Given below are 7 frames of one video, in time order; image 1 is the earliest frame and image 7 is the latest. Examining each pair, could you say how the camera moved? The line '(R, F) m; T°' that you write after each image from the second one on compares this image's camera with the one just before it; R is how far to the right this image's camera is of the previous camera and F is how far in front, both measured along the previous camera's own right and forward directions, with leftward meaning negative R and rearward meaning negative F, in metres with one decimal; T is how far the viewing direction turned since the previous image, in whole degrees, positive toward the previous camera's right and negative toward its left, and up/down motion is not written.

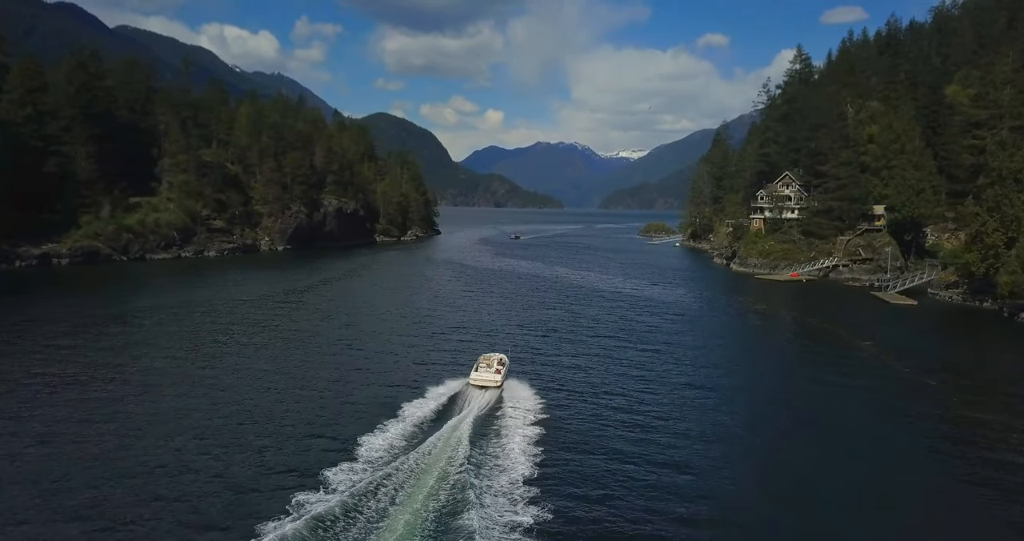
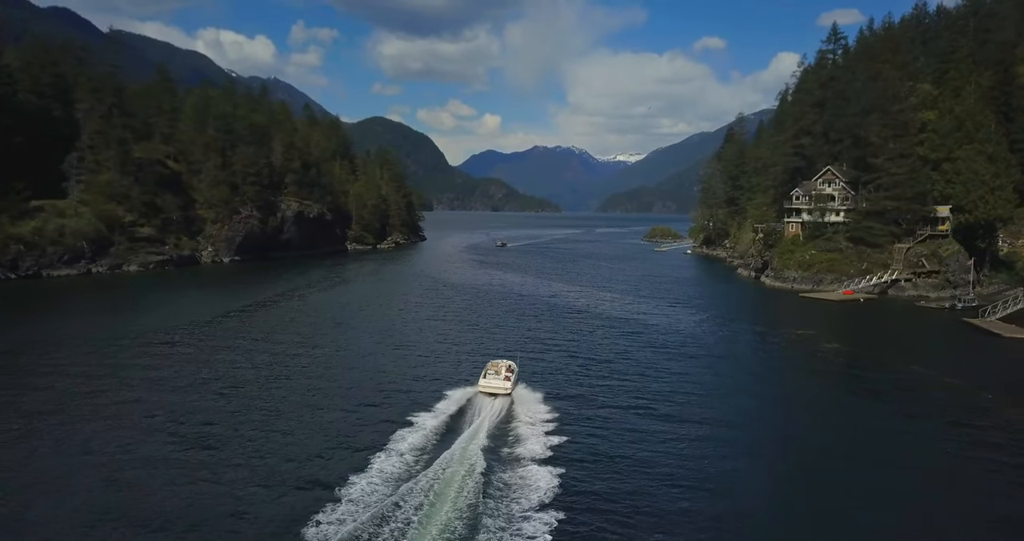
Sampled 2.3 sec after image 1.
(+1.4, +15.1) m; 0°
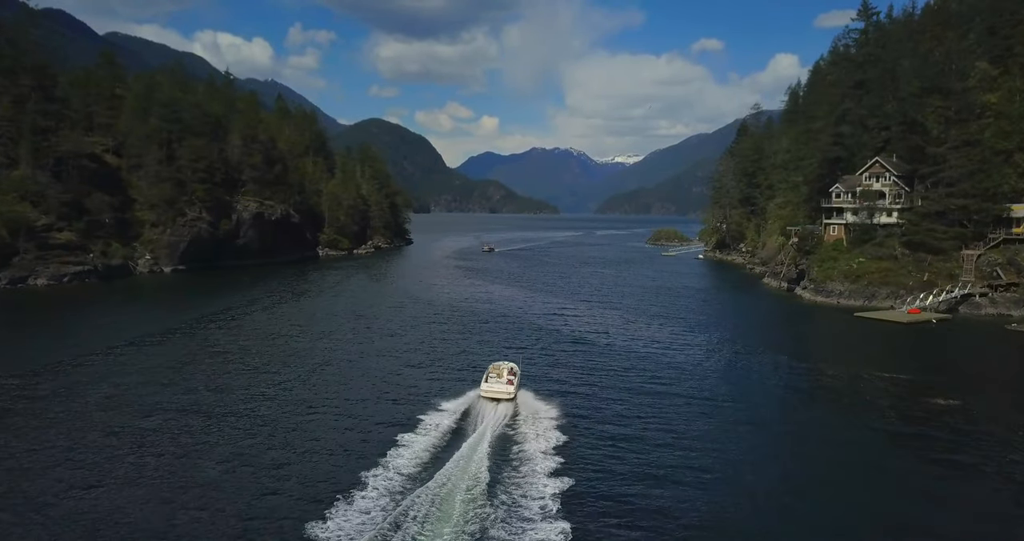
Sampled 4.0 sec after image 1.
(+1.1, +12.0) m; 0°
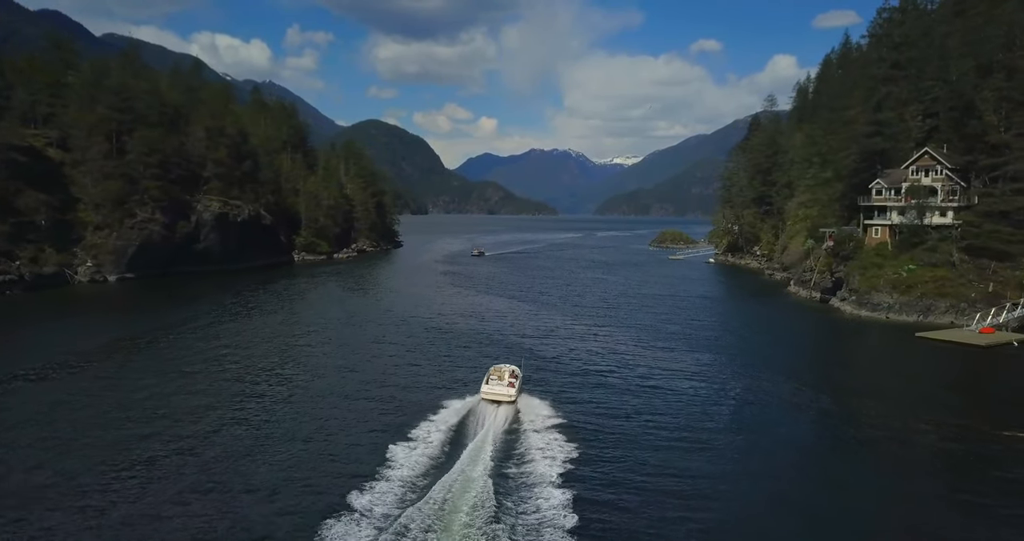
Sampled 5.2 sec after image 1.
(+0.7, +8.6) m; 0°
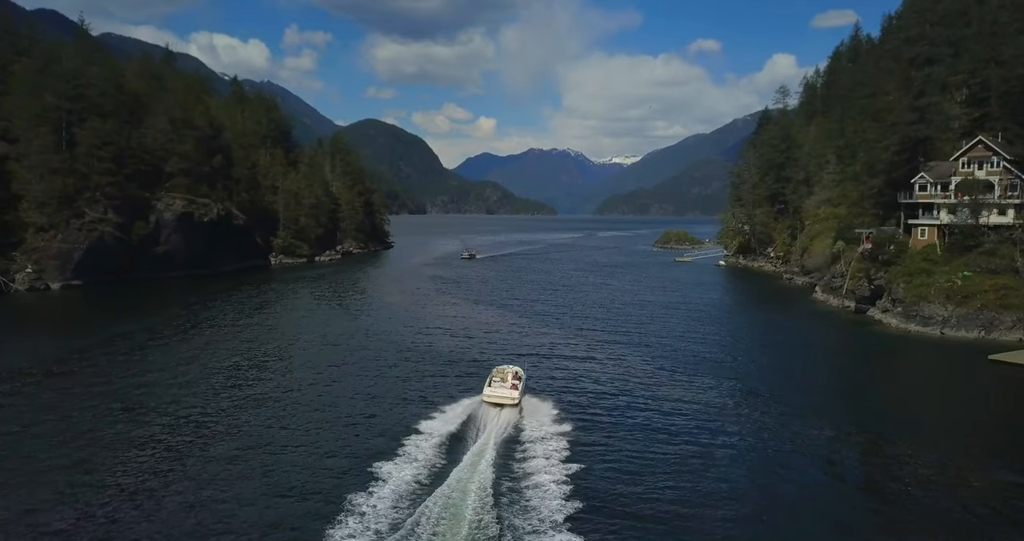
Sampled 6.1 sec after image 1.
(+0.5, +7.0) m; 0°
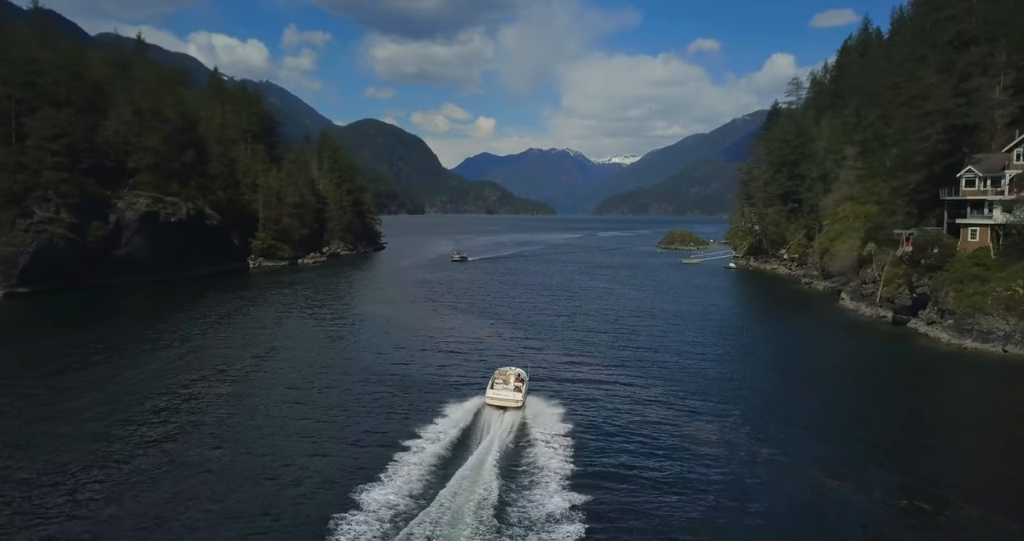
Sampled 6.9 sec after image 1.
(+0.4, +5.8) m; 0°
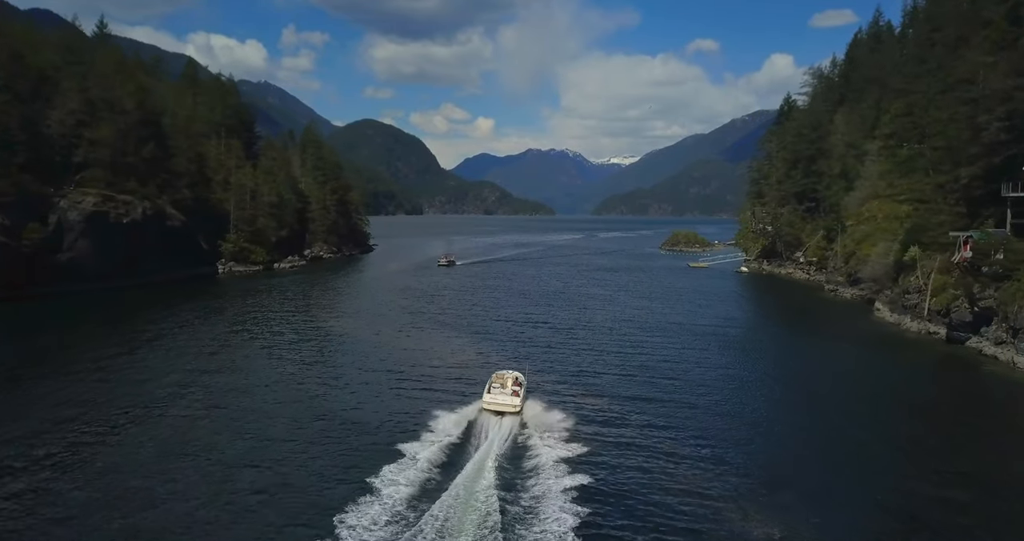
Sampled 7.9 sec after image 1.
(+0.6, +6.6) m; 0°
